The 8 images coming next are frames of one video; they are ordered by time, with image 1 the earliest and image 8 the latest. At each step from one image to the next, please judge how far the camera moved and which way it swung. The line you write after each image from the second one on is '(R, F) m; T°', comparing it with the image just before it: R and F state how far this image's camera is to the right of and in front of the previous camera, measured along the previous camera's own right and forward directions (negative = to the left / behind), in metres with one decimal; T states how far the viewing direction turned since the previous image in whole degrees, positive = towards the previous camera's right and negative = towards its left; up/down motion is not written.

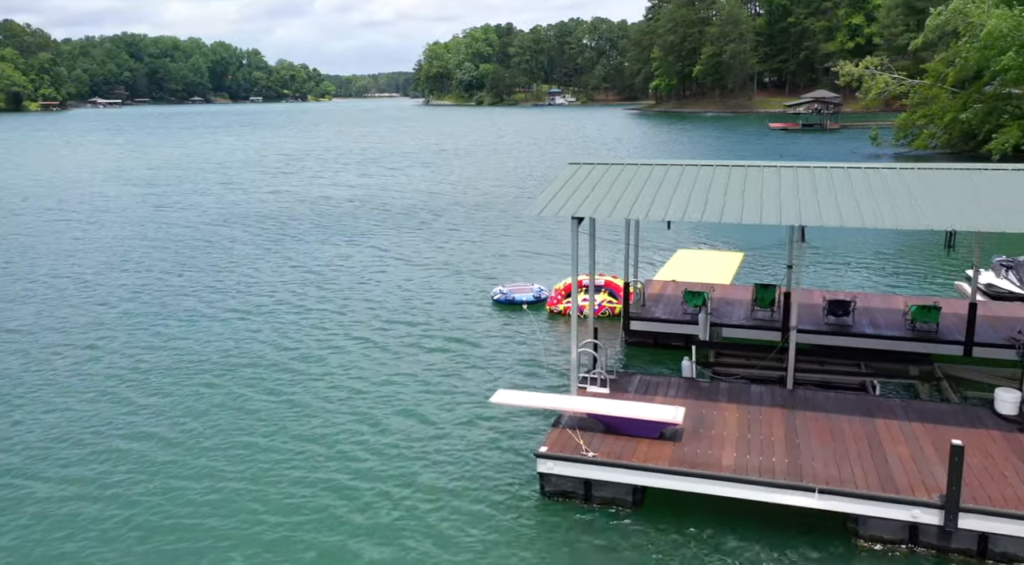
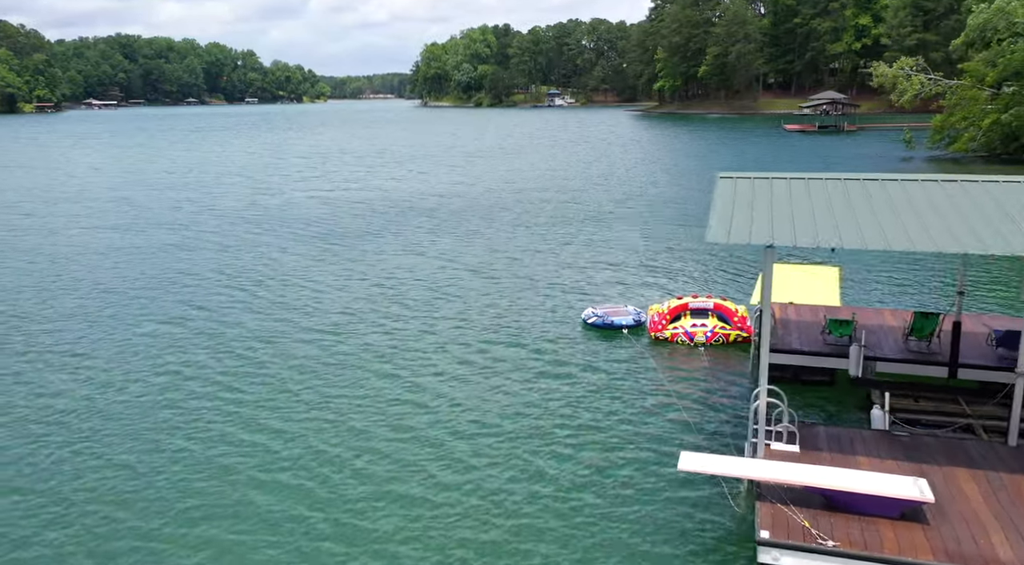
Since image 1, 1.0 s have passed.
(-2.4, +2.0) m; 0°
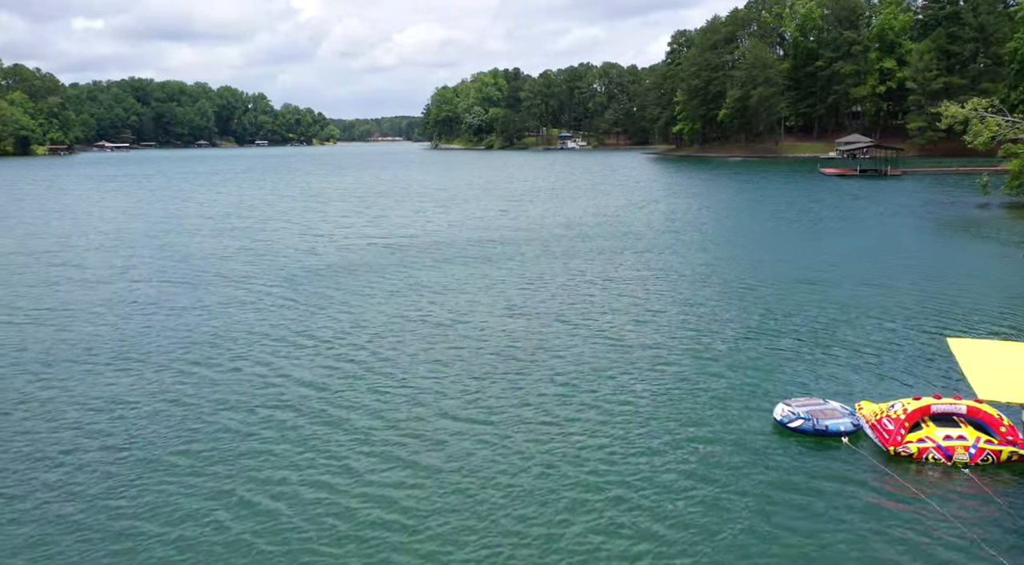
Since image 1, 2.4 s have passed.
(-3.3, +3.9) m; 0°
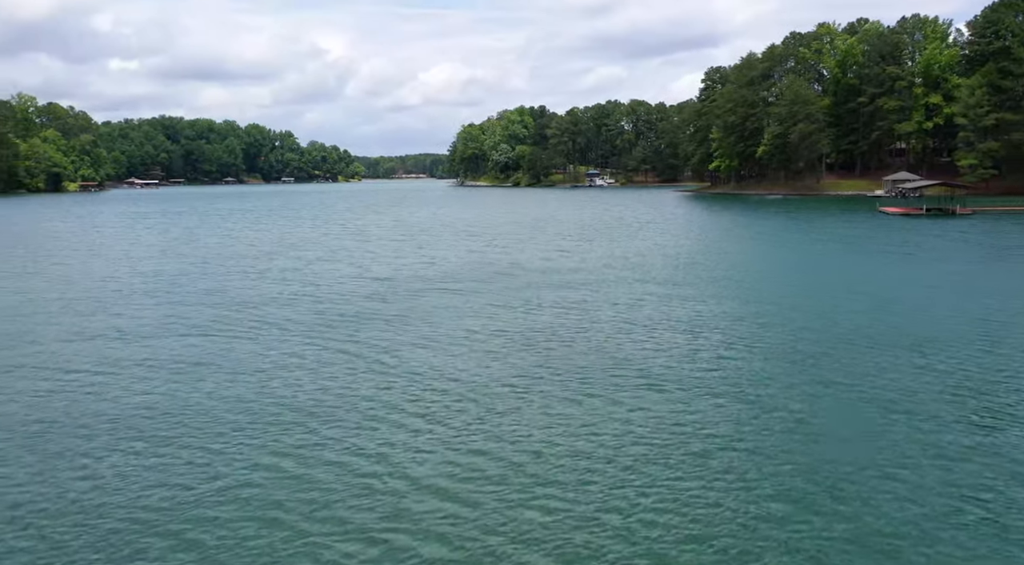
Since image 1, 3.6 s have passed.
(-3.0, +4.6) m; -1°
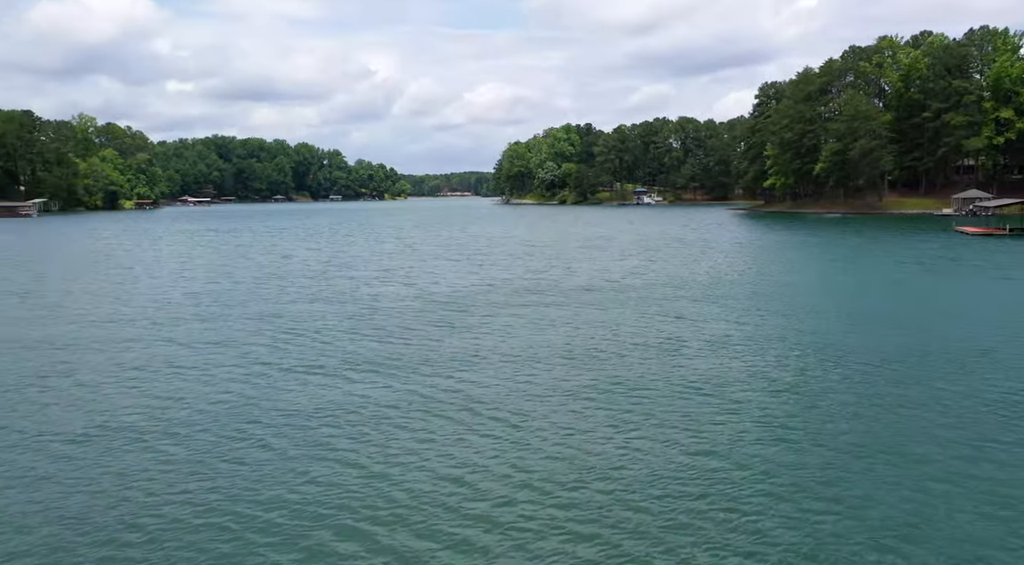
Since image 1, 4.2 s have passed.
(-1.5, +3.0) m; -3°
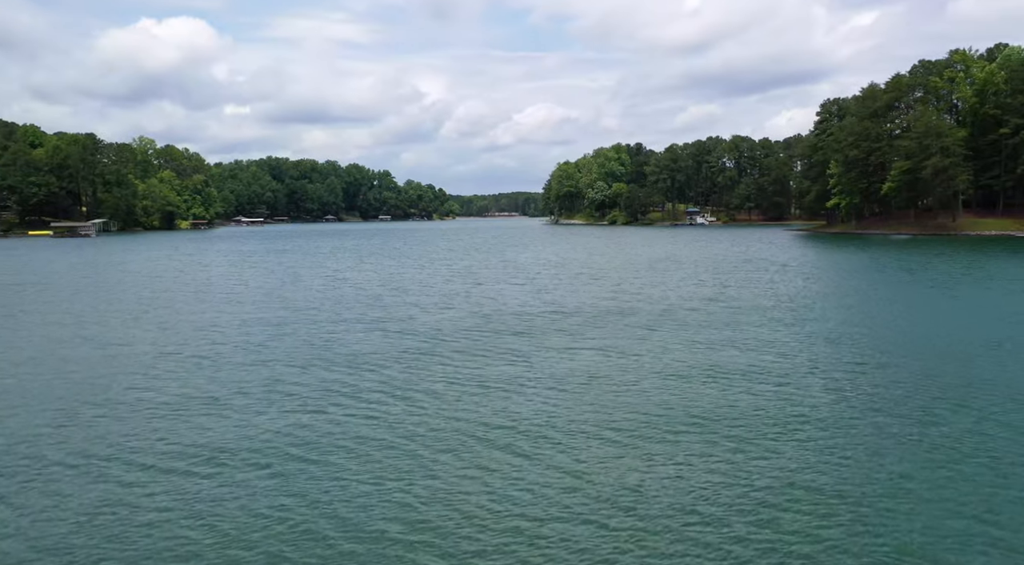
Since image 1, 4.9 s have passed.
(-1.5, +4.2) m; -3°
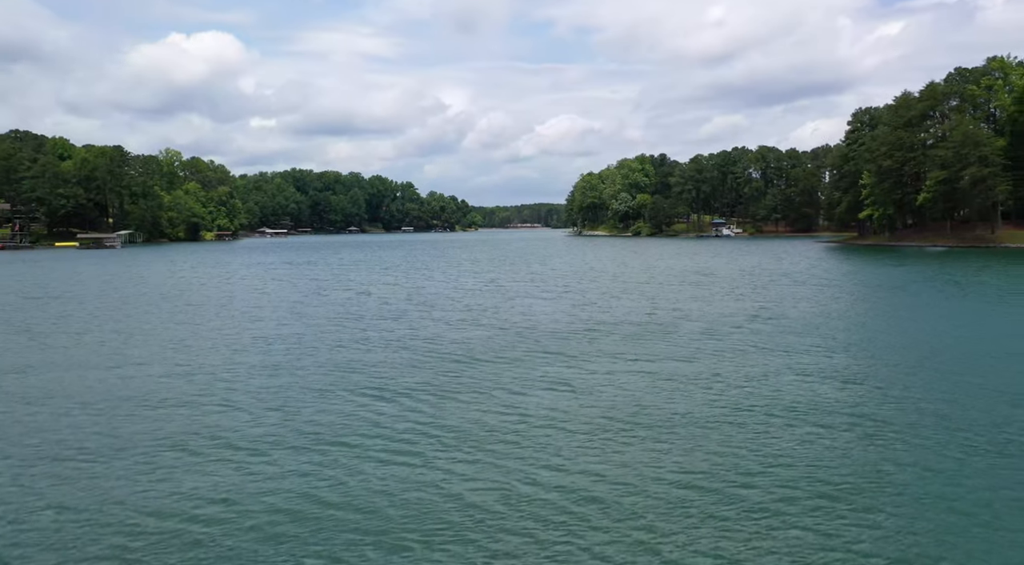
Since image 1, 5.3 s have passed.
(-0.7, +2.7) m; -2°
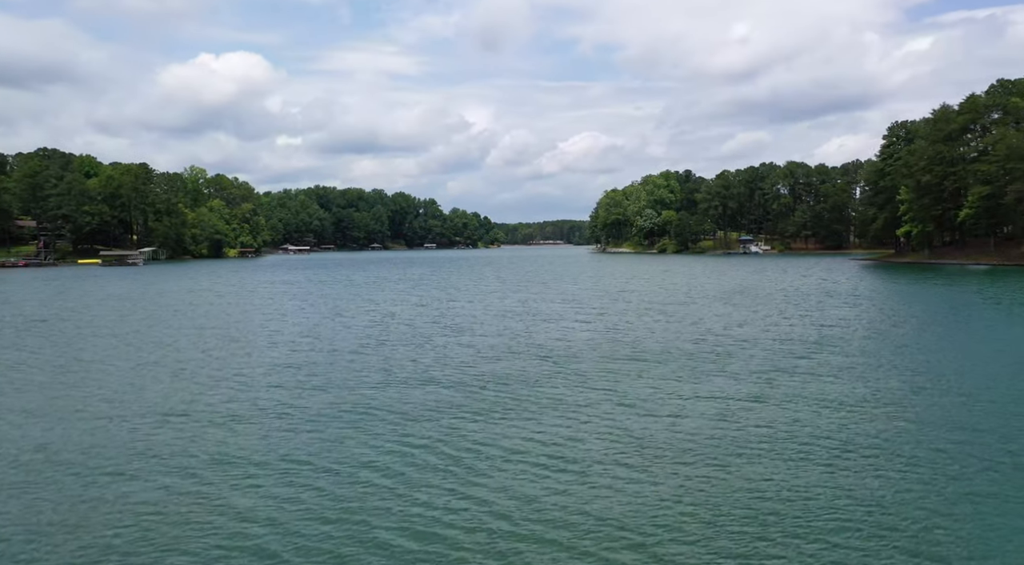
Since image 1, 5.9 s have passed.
(-0.9, +4.6) m; -2°
